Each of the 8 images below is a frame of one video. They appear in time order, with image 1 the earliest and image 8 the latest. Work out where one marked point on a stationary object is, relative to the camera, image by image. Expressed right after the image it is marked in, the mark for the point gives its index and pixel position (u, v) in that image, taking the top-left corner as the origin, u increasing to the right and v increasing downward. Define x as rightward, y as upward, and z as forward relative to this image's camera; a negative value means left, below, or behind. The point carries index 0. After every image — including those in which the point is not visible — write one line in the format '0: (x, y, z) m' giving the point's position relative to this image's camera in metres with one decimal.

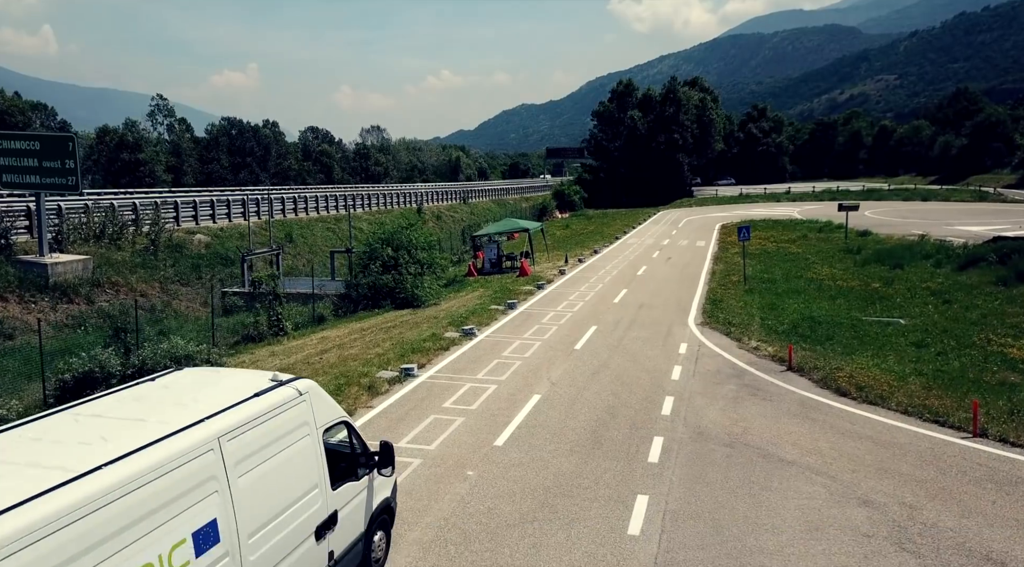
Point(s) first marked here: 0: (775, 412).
0: (+5.4, -2.6, +14.5) m
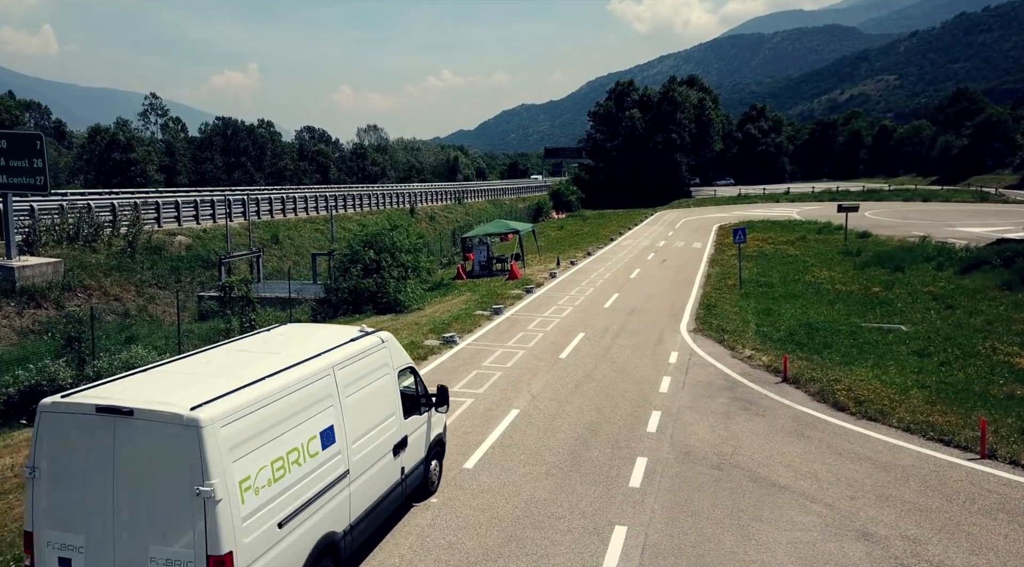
0: (+4.9, -2.8, +13.5) m
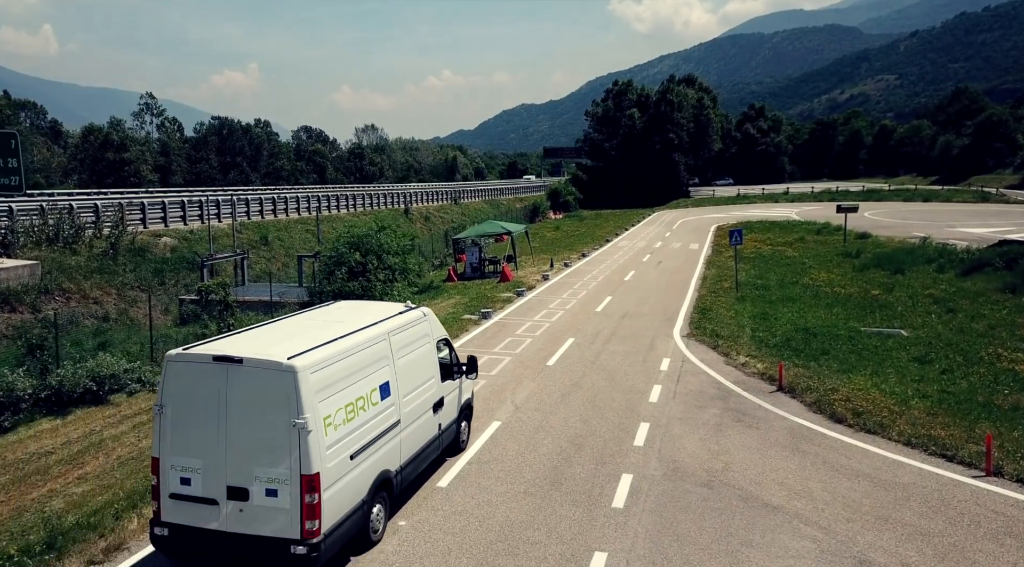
0: (+4.5, -2.9, +12.8) m
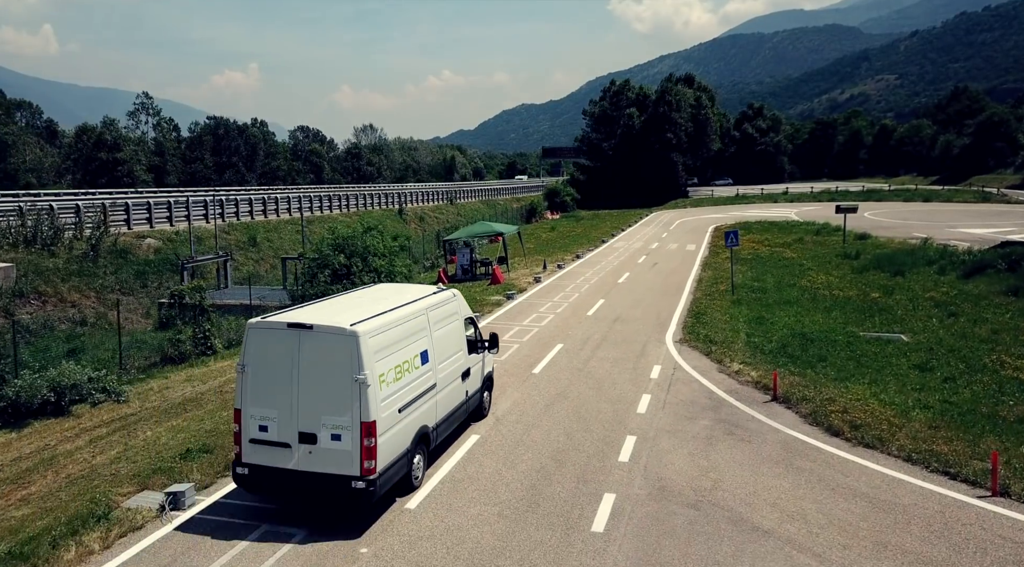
0: (+4.1, -3.0, +12.1) m
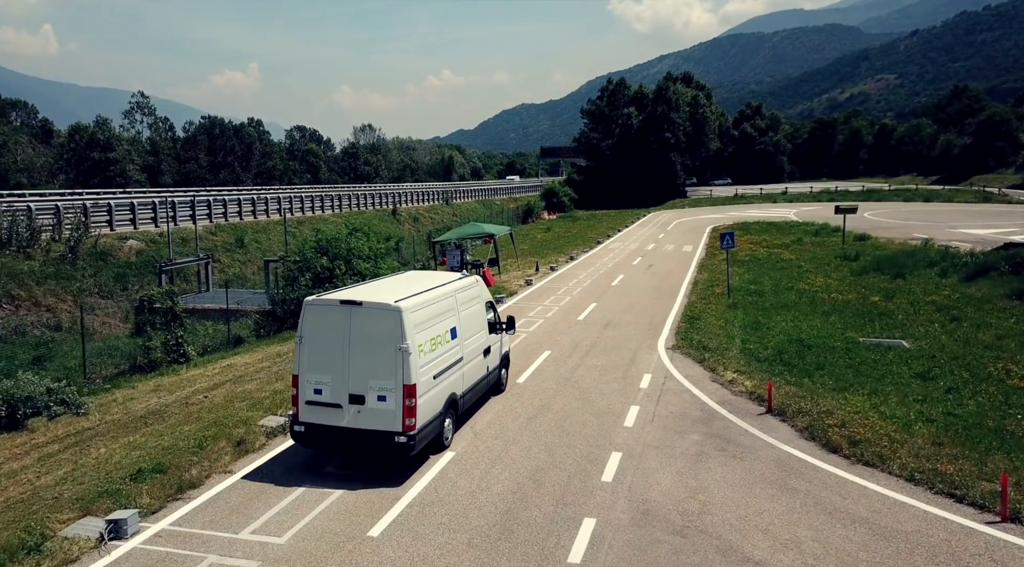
0: (+3.7, -3.1, +11.4) m
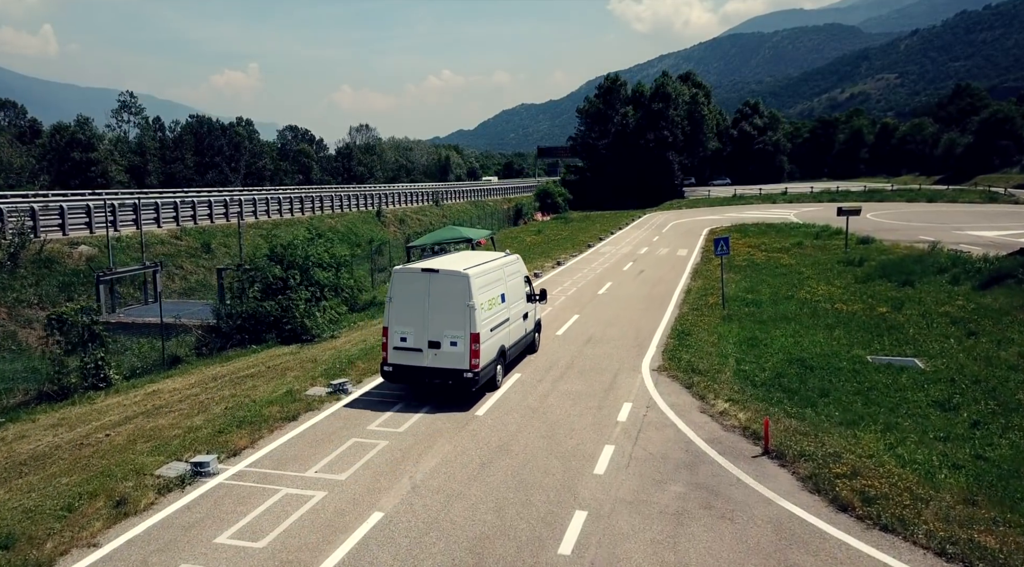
0: (+2.9, -3.4, +9.2) m
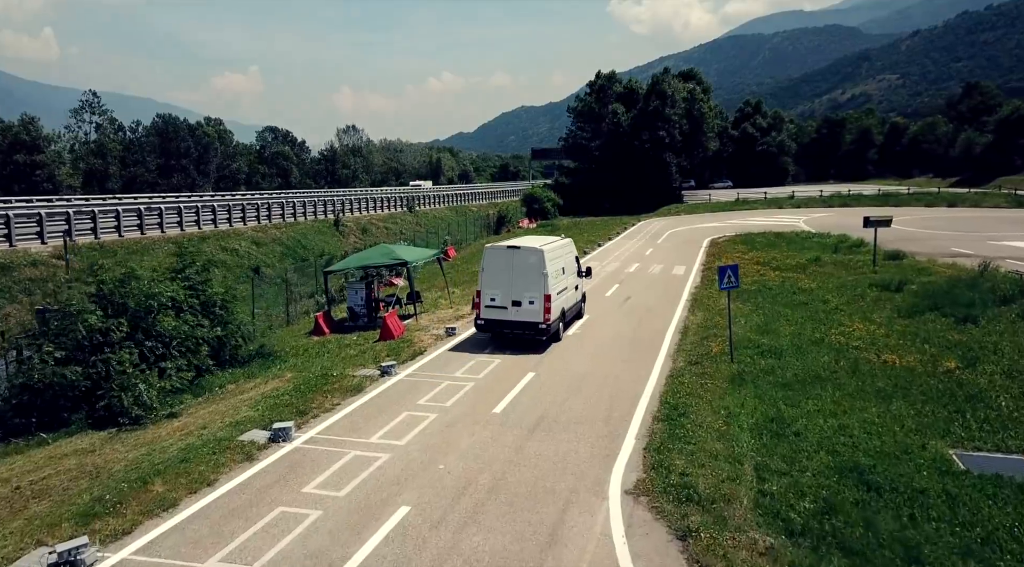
0: (+1.2, -4.5, +2.7) m
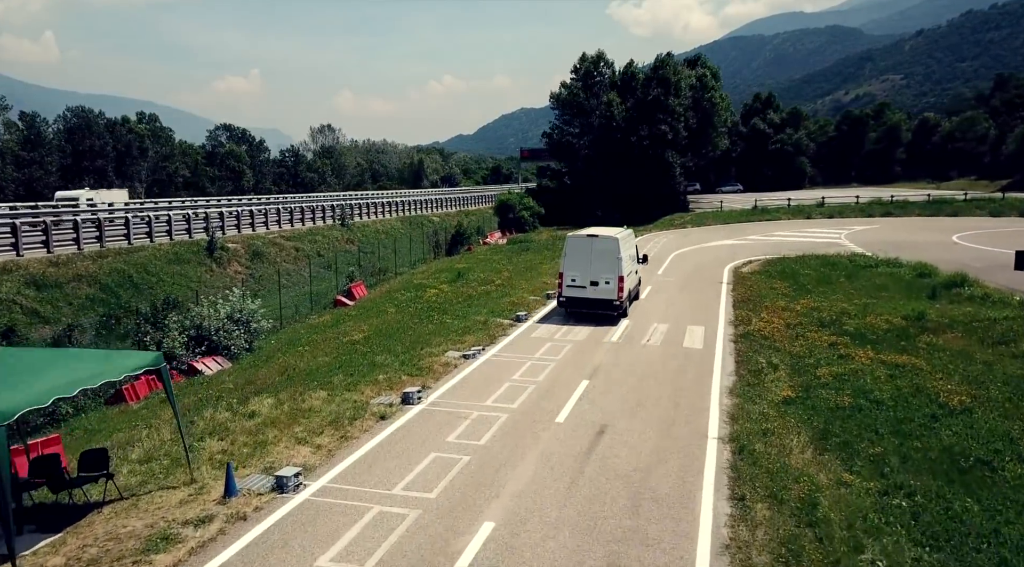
0: (-1.7, -6.8, -11.7) m
